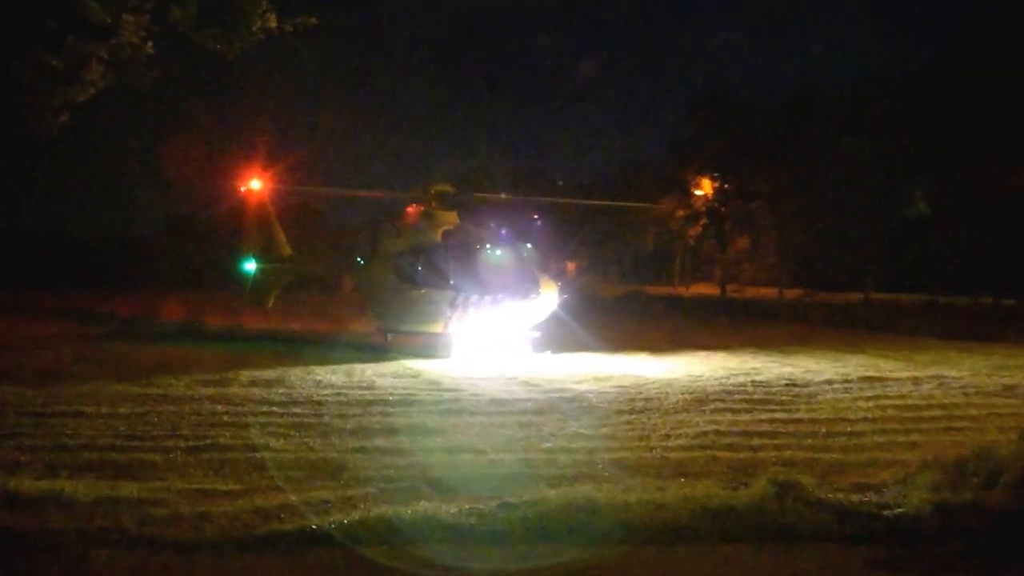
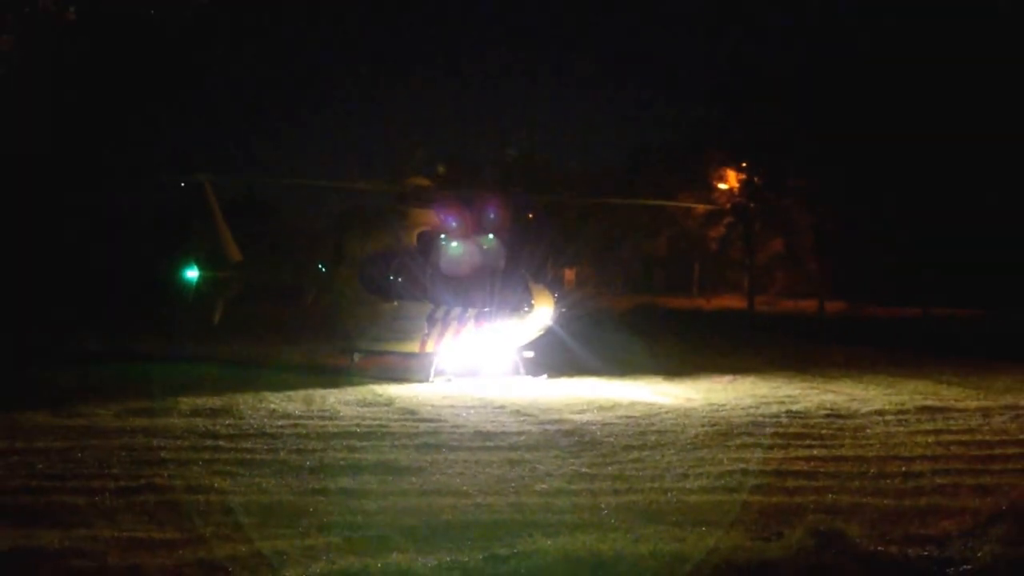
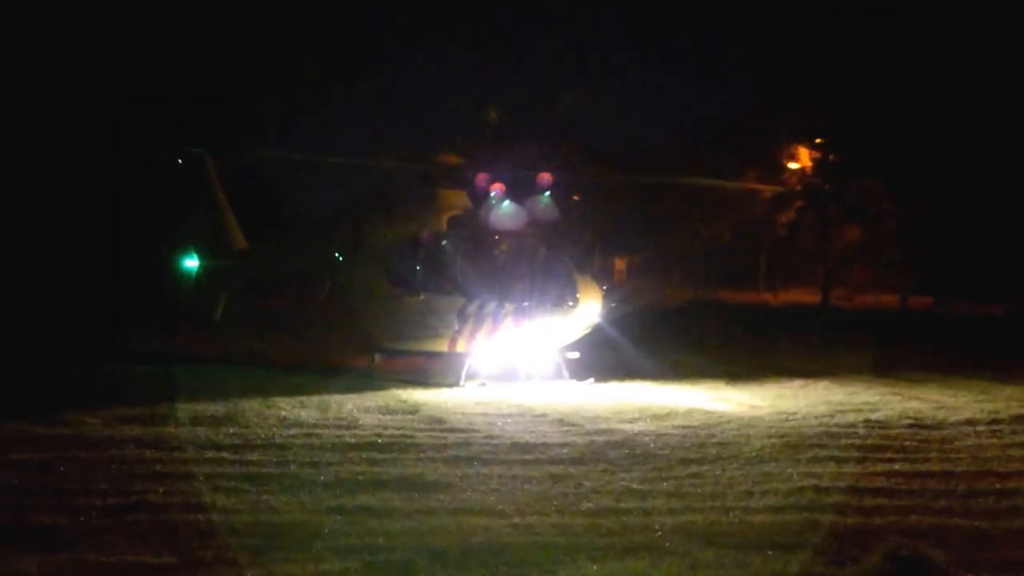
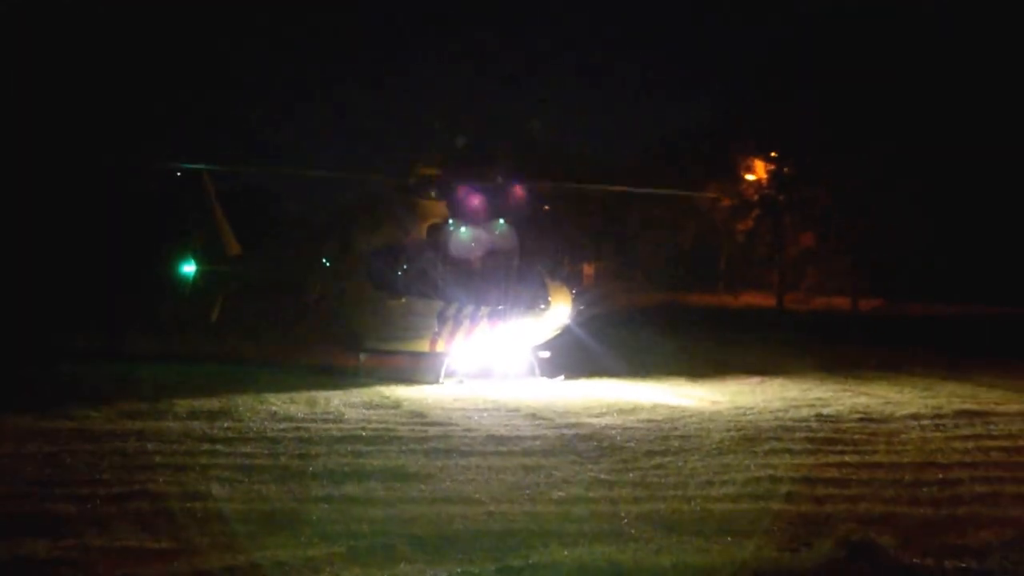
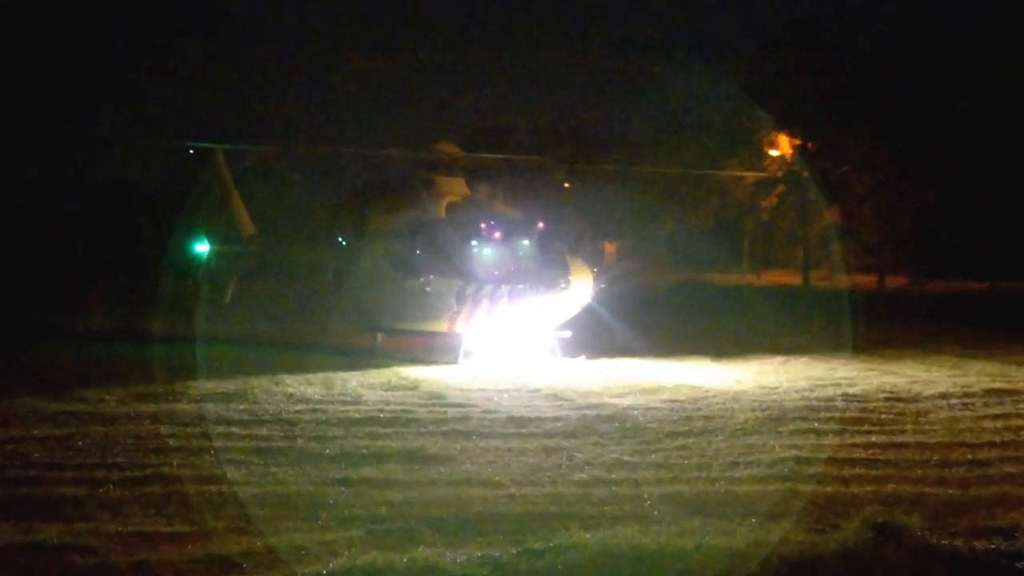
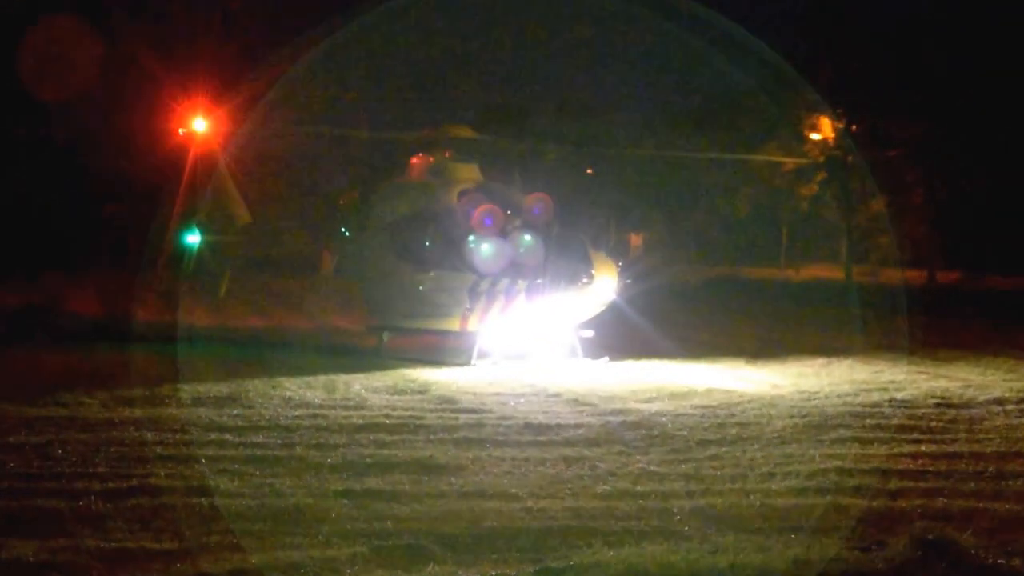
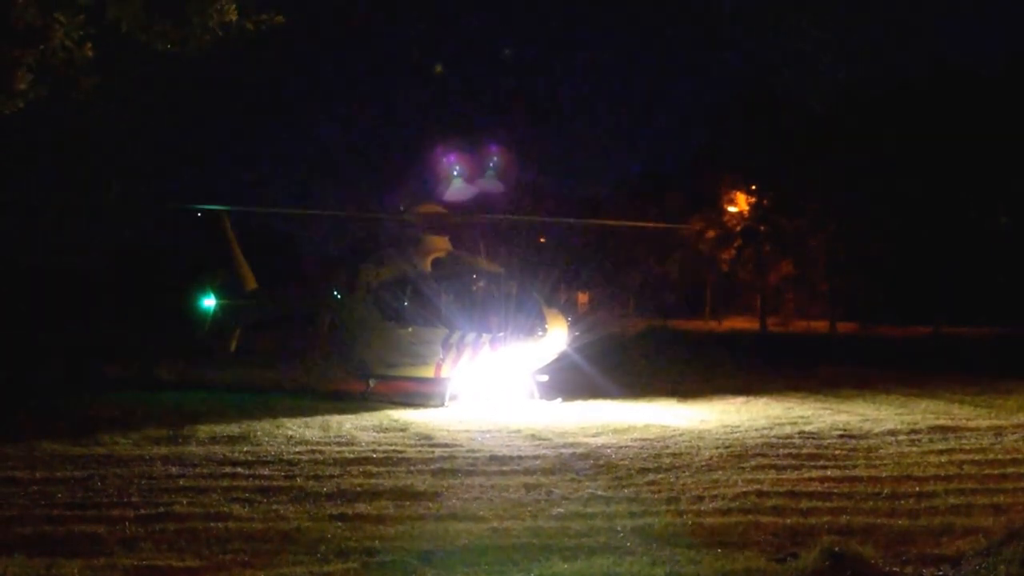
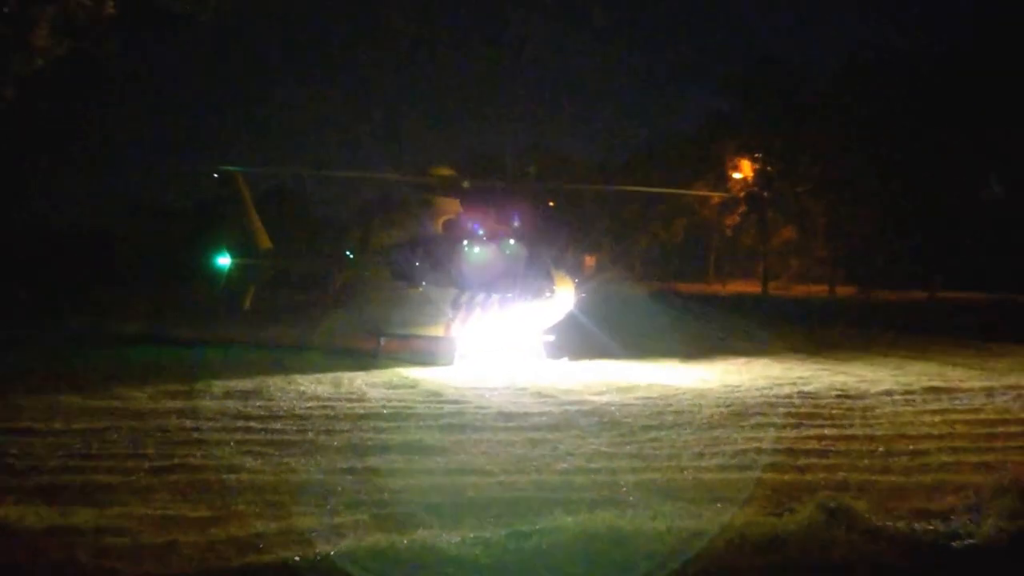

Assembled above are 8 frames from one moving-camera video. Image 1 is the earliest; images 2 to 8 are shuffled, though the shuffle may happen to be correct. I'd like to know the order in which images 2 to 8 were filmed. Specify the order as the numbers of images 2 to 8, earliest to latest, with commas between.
8, 5, 6, 3, 4, 2, 7
